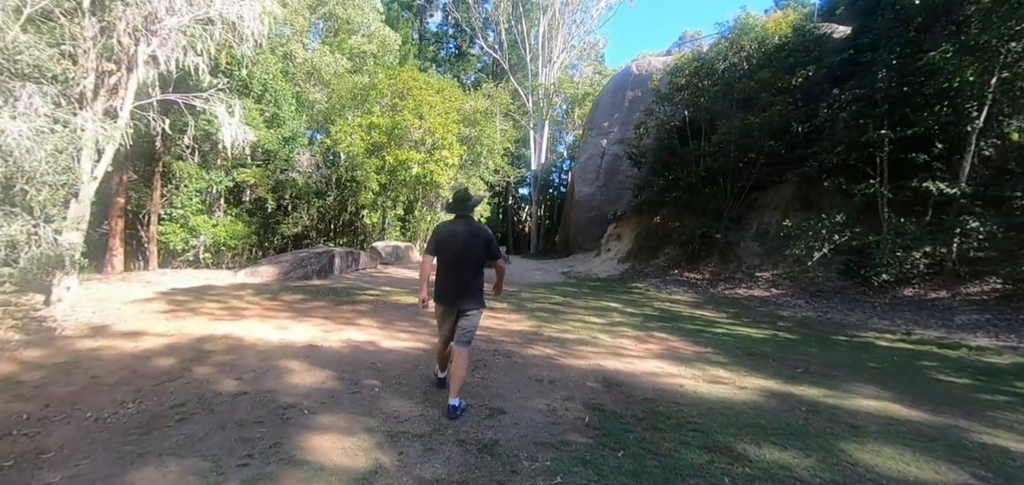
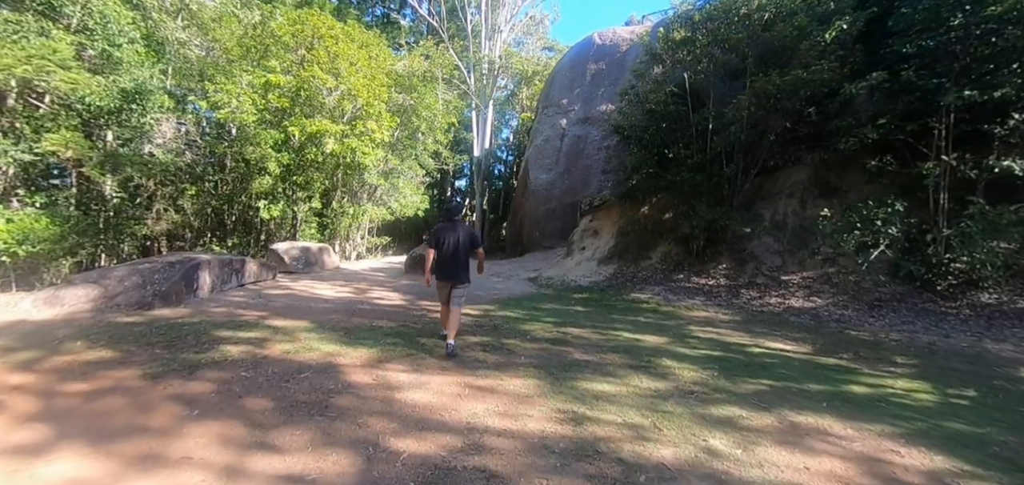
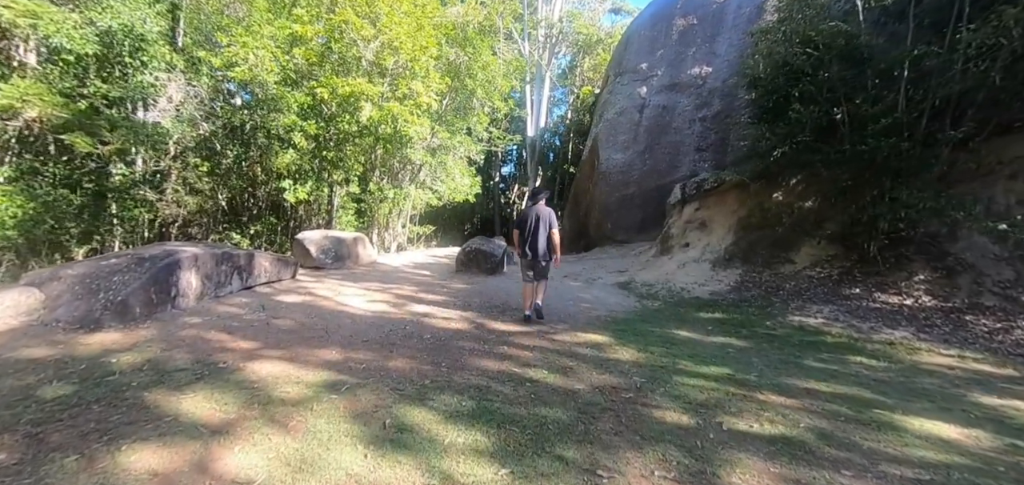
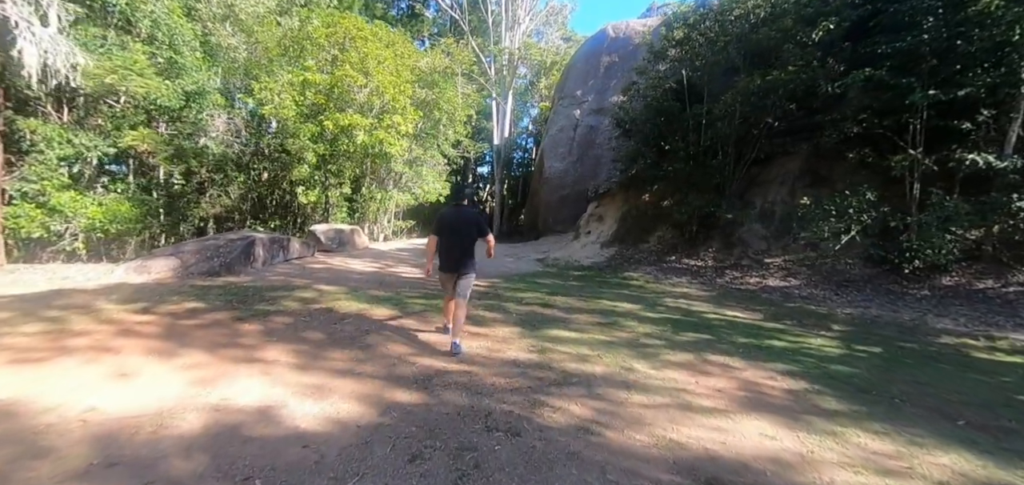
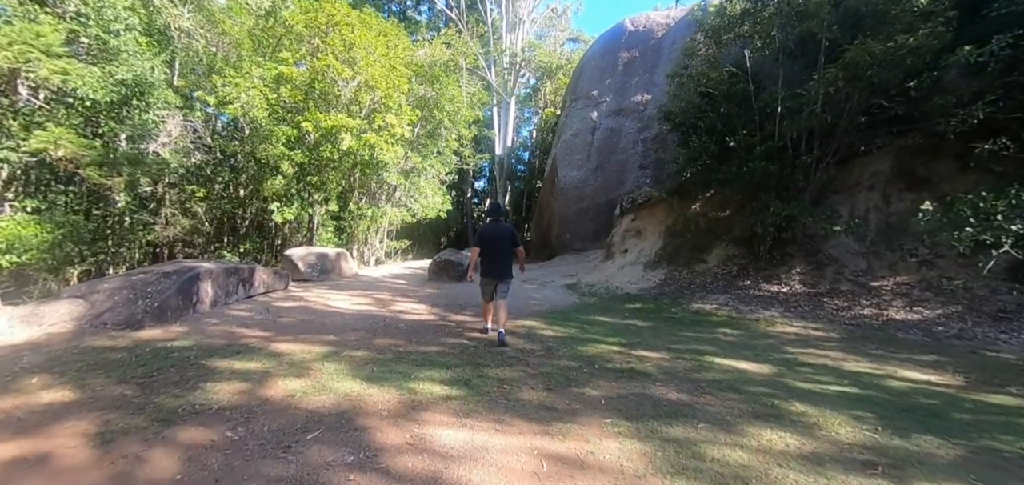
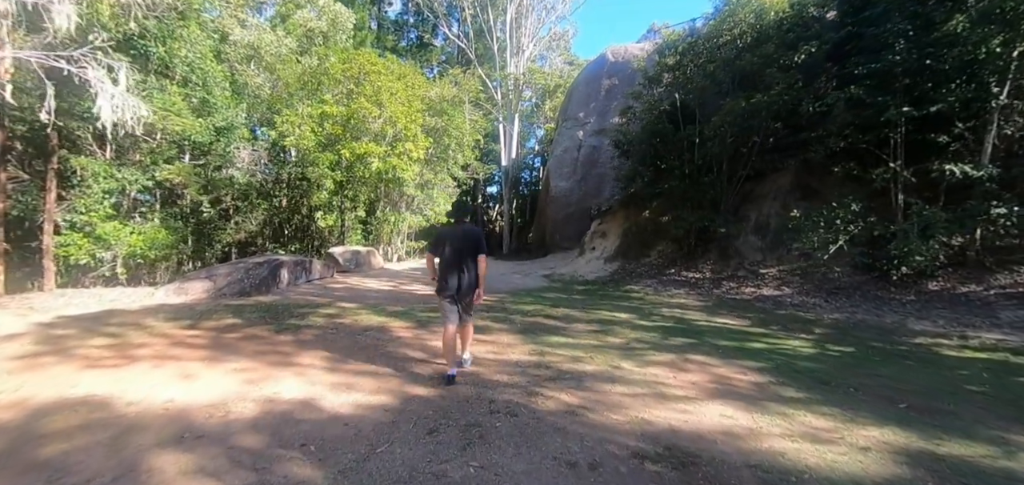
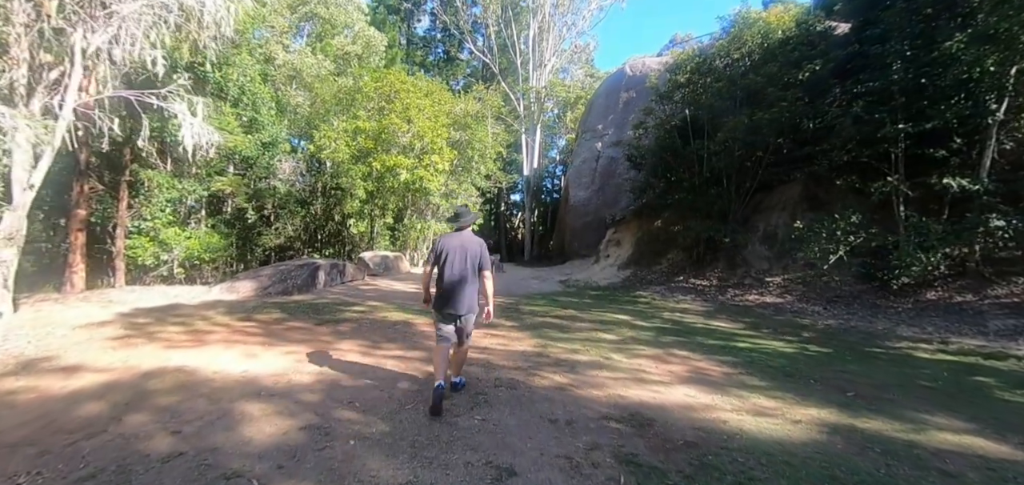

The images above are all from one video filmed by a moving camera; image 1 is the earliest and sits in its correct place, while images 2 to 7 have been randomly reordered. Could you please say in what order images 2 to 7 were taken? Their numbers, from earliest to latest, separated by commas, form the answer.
7, 6, 4, 2, 5, 3
